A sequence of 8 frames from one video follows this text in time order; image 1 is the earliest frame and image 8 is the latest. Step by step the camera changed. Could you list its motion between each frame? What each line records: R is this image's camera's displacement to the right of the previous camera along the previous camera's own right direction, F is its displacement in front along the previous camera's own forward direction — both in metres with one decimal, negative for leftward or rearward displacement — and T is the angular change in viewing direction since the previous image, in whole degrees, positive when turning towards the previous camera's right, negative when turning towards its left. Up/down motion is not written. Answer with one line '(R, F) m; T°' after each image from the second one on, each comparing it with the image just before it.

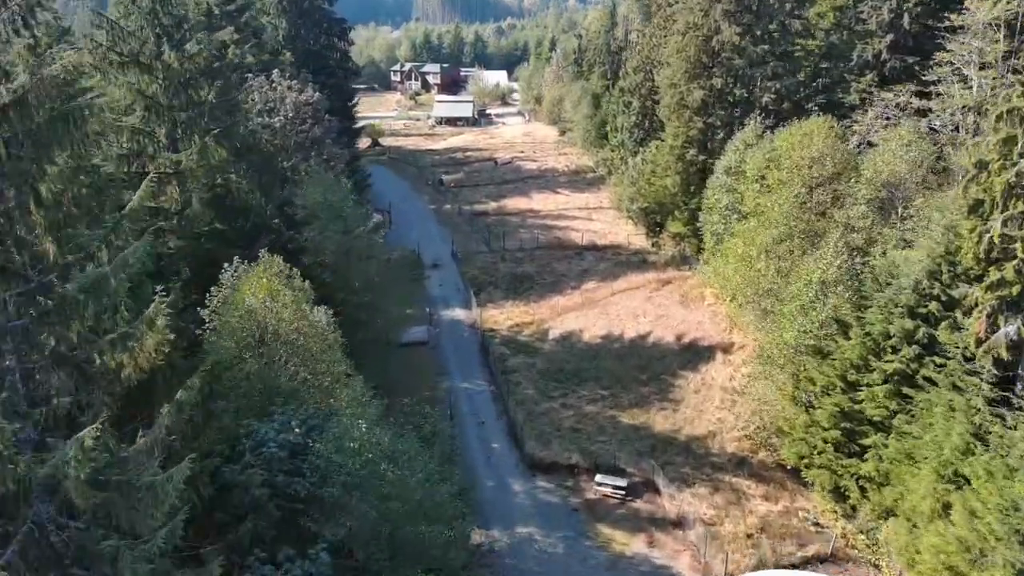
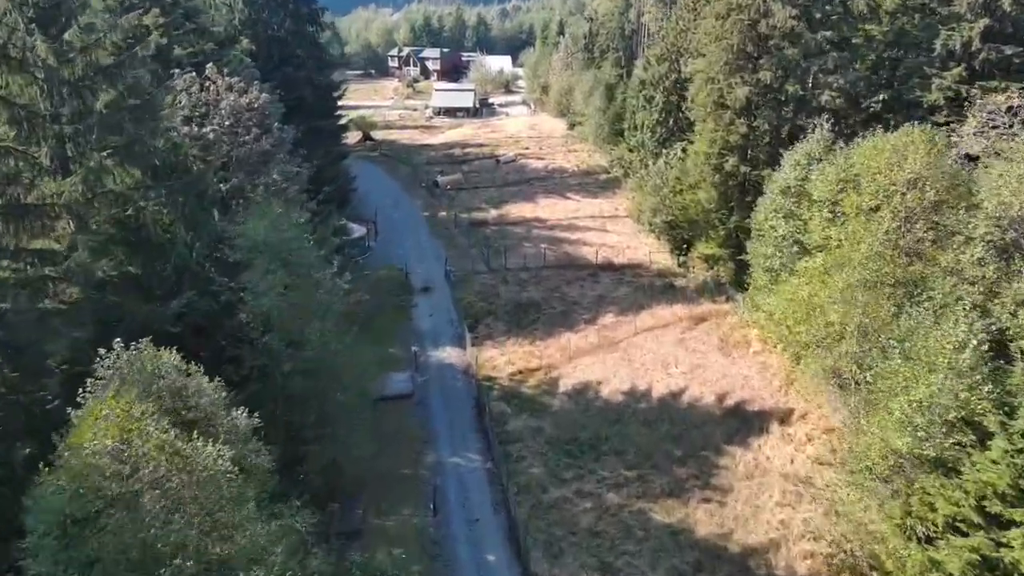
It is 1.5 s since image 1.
(+0.1, +6.4) m; 0°
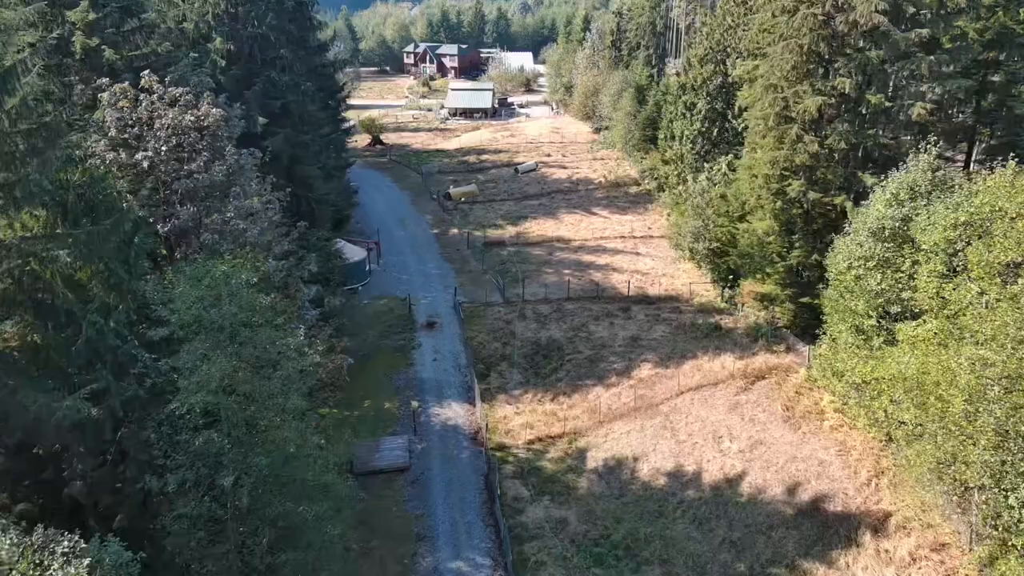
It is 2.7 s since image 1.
(0.0, +5.1) m; -1°
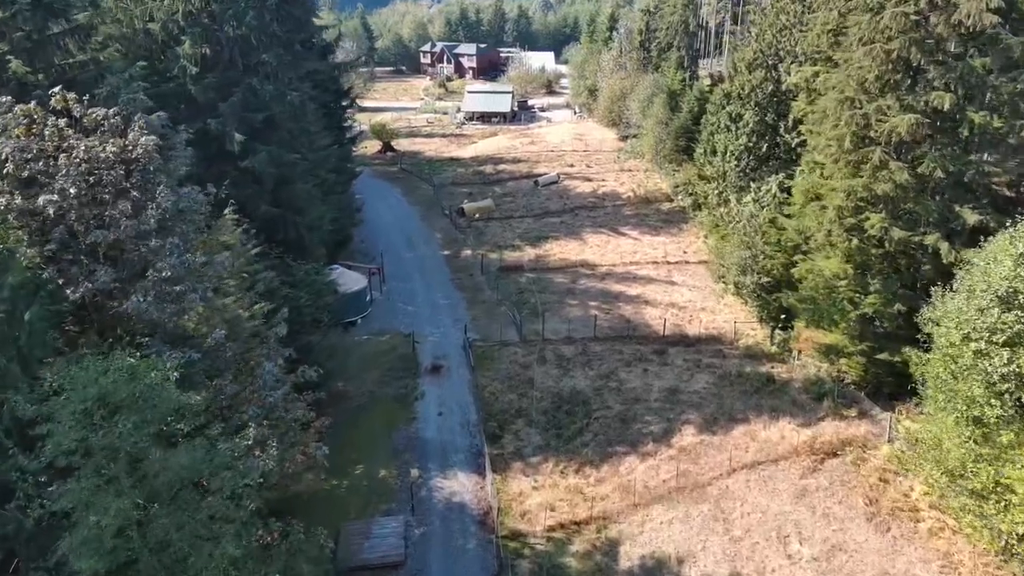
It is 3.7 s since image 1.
(0.0, +4.3) m; -1°
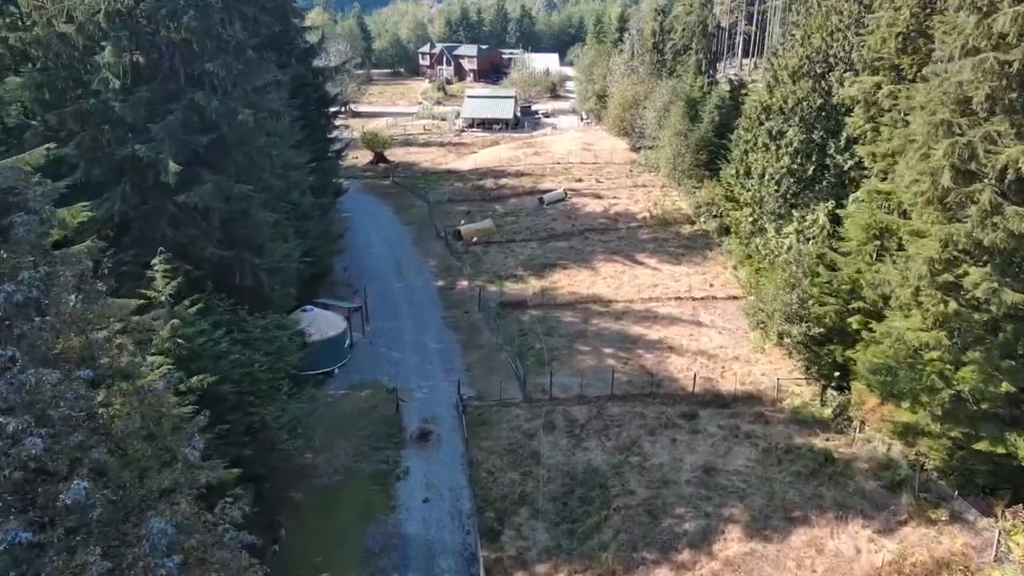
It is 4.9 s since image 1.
(0.0, +4.7) m; 0°
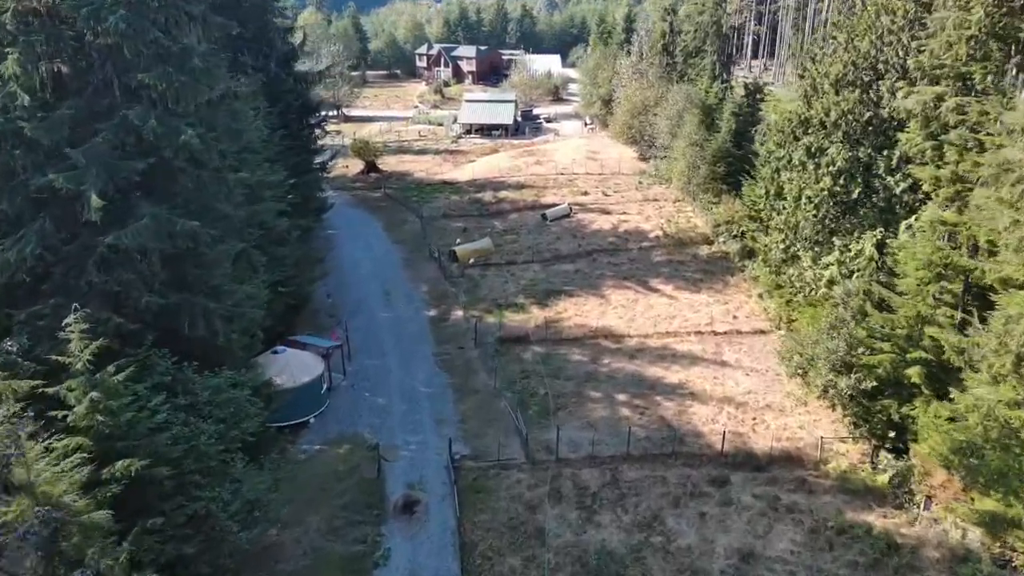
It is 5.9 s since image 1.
(0.0, +3.5) m; 0°
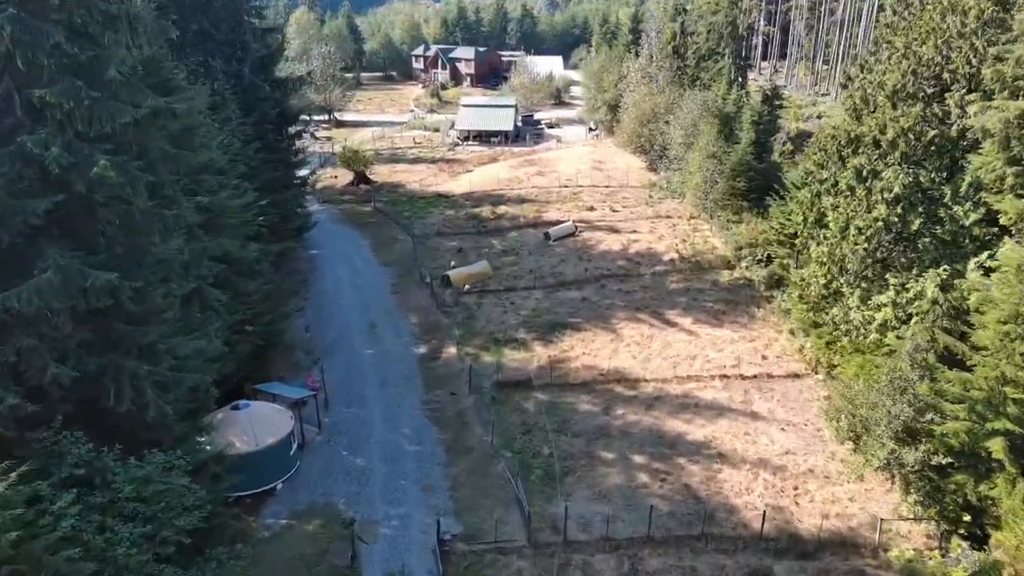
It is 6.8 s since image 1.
(0.0, +3.5) m; 0°
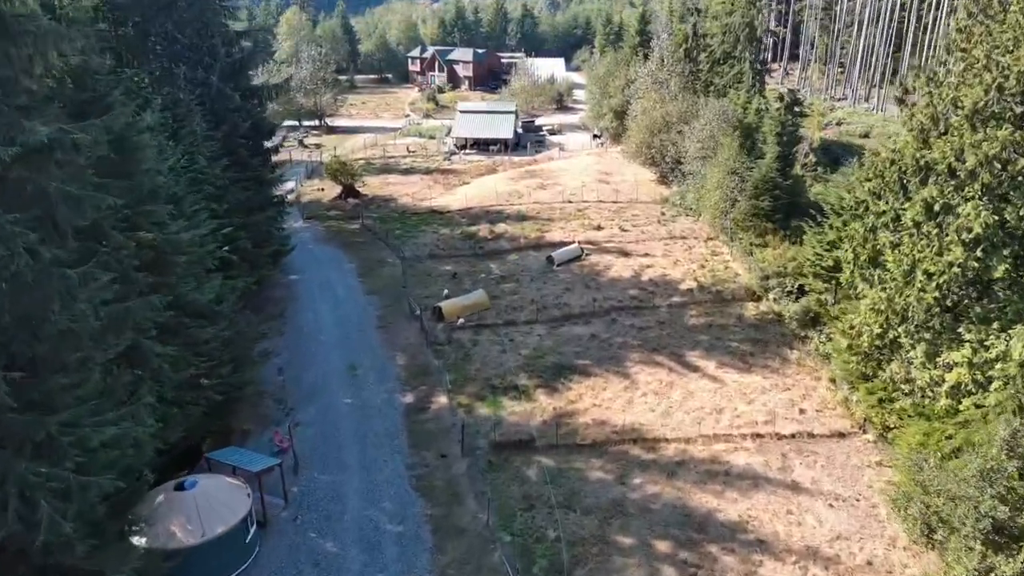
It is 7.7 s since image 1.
(0.0, +3.5) m; 0°
